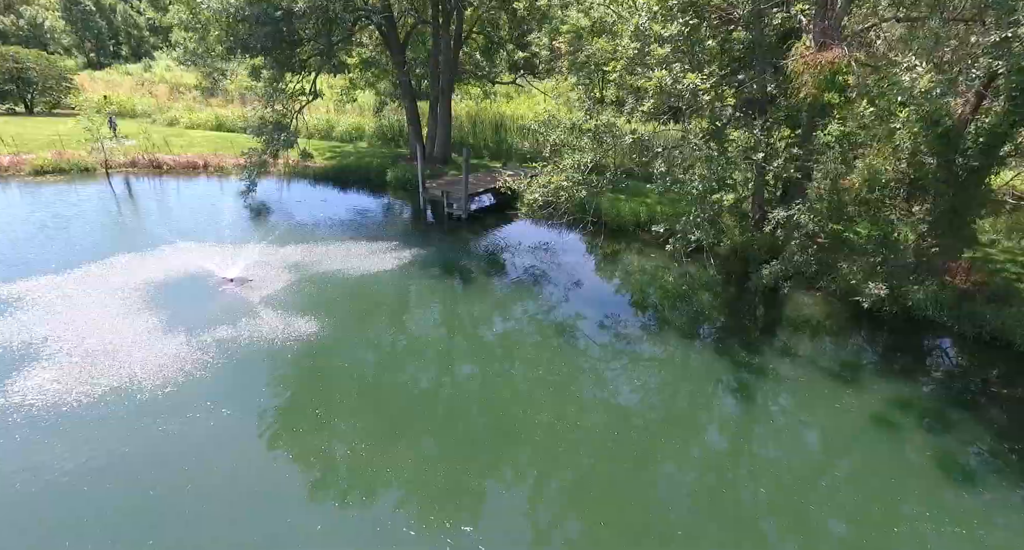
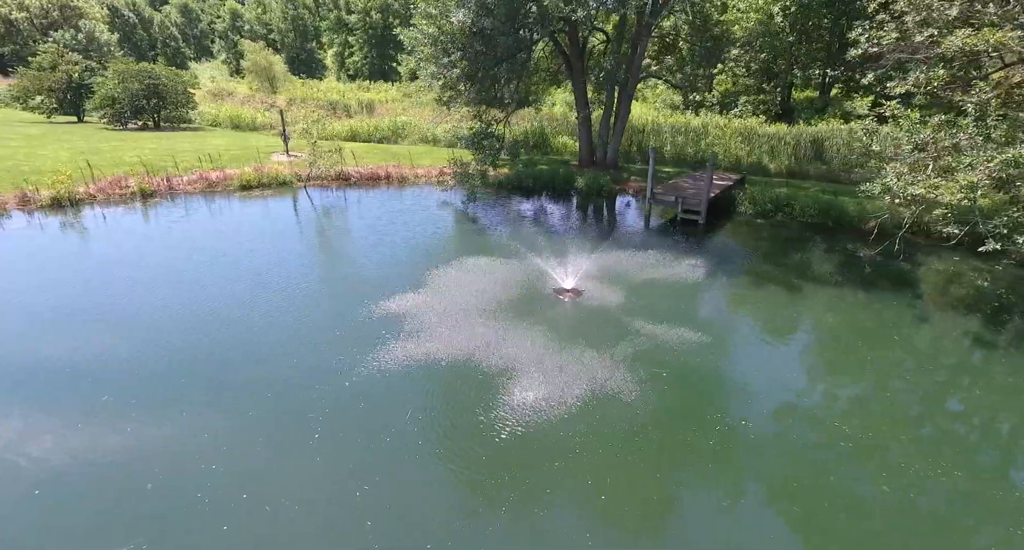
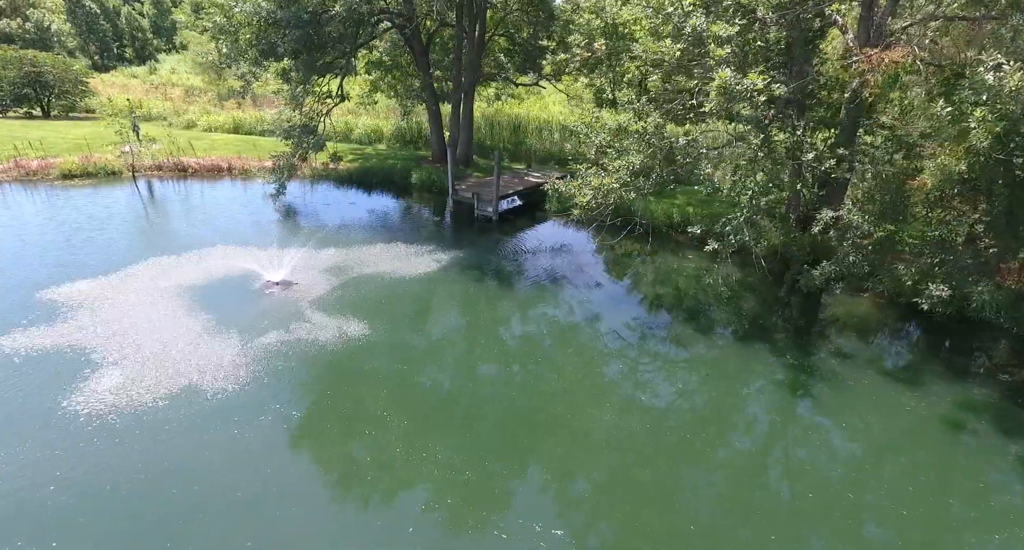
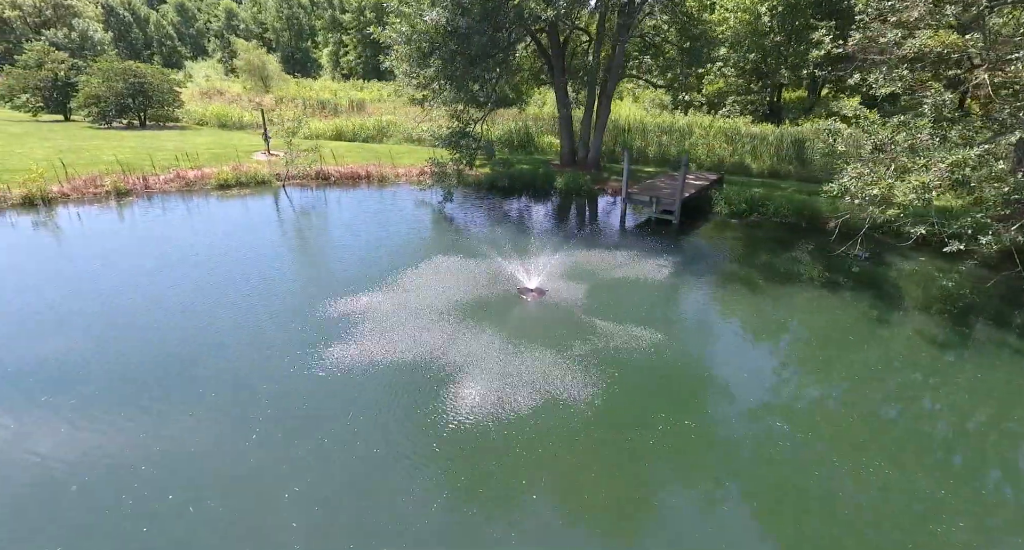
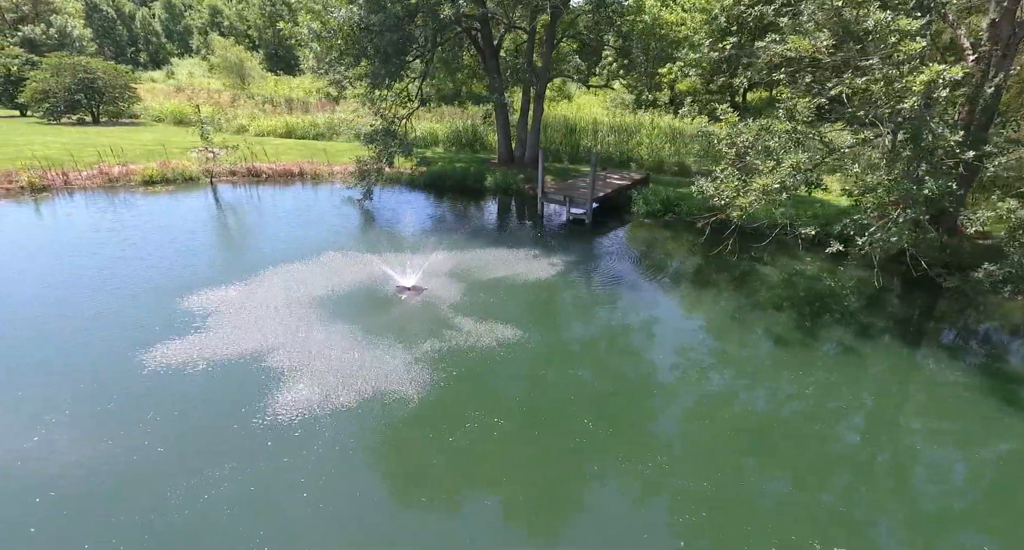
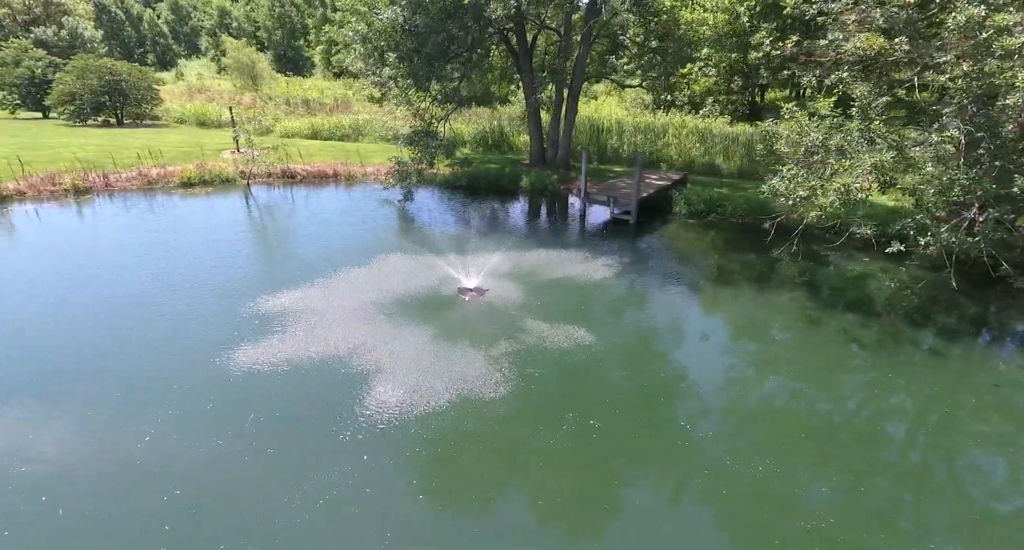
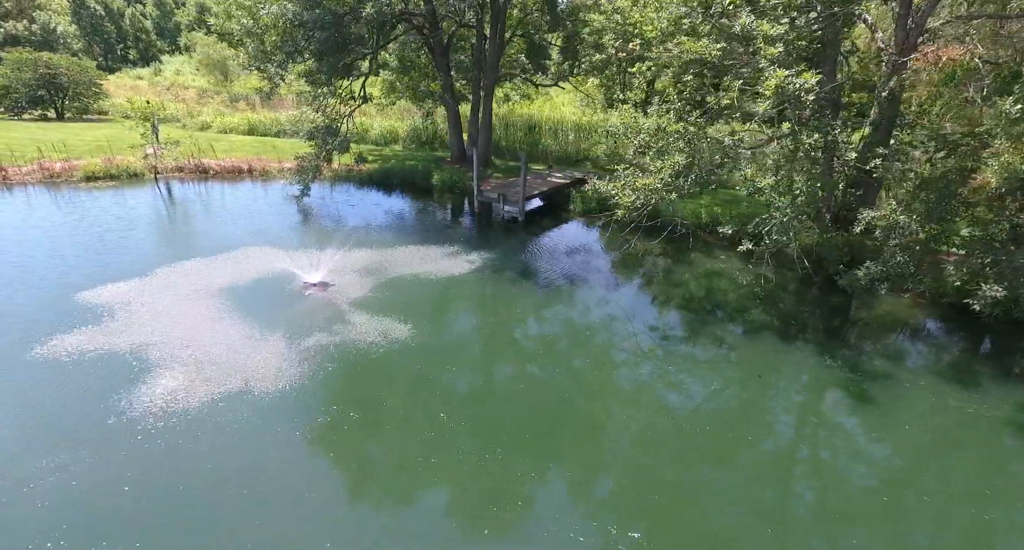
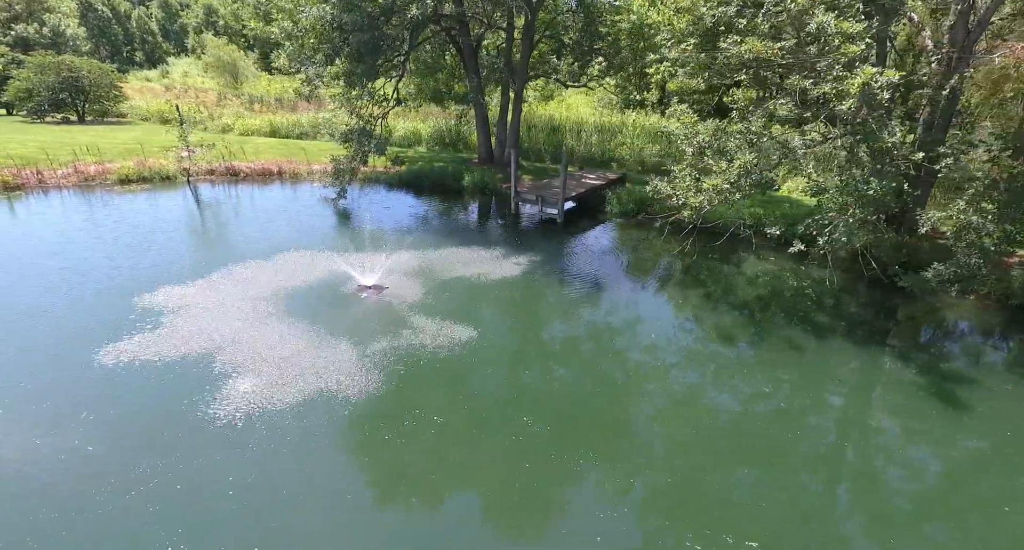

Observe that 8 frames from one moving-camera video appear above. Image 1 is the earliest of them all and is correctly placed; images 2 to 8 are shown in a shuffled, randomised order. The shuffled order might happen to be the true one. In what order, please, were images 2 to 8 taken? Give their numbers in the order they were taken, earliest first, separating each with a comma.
3, 7, 8, 5, 6, 4, 2
